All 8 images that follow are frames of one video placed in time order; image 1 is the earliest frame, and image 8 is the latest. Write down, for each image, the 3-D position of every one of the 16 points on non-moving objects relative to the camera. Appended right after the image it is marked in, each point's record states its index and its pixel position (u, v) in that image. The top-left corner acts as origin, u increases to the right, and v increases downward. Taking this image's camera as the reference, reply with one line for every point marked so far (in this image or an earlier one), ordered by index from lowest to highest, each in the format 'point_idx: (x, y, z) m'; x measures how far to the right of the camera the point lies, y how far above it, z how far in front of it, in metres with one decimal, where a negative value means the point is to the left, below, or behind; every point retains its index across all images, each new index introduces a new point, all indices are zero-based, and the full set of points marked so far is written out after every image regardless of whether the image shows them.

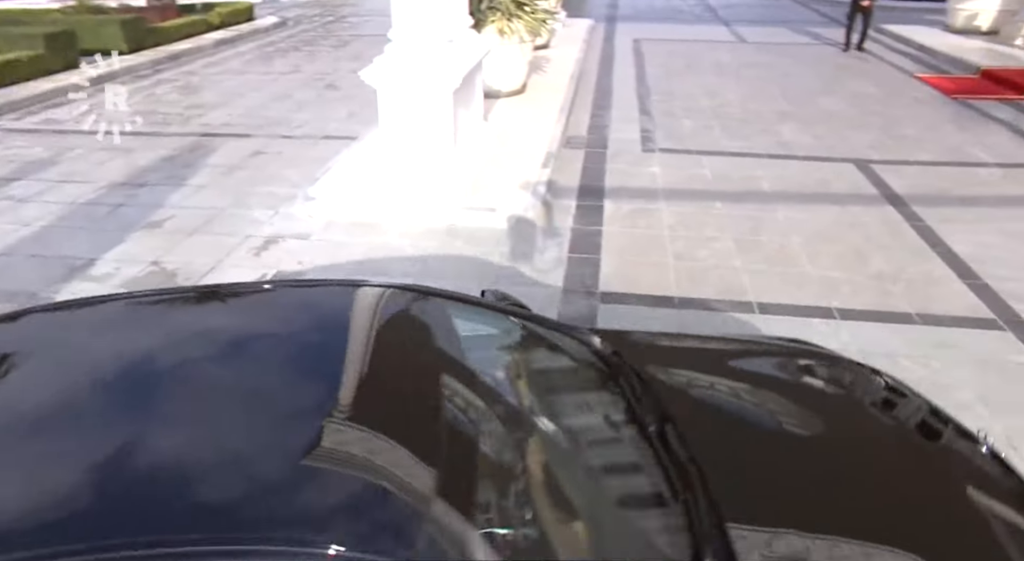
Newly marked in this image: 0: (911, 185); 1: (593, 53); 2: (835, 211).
0: (+4.1, +1.0, +6.8) m
1: (+1.6, +4.3, +12.5) m
2: (+3.1, +0.7, +6.3) m
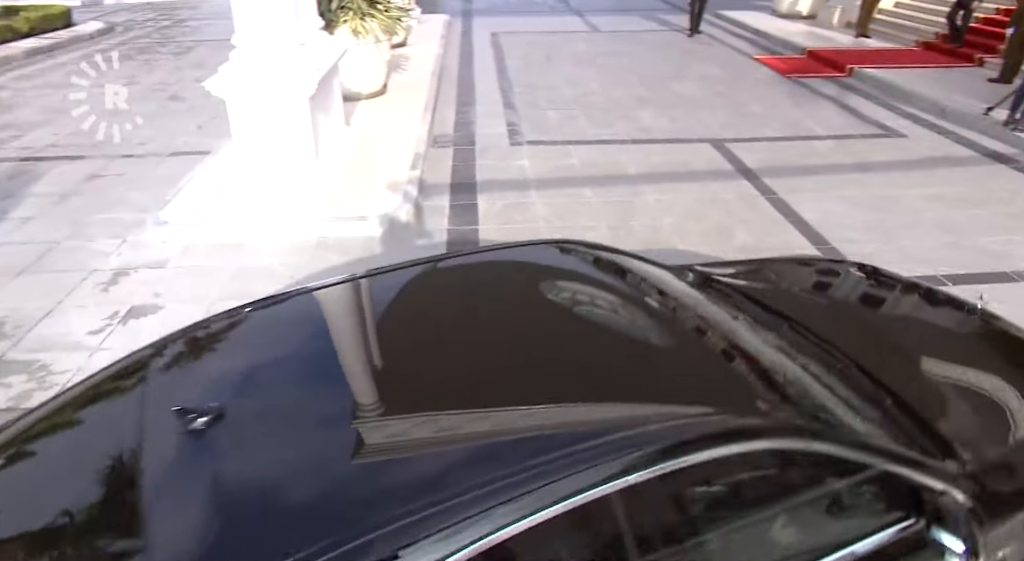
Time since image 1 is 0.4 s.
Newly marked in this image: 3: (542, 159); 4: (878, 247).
0: (+2.8, +1.3, +7.4) m
1: (-1.1, +4.3, +12.4) m
2: (+1.8, +0.9, +6.7) m
3: (+0.3, +1.3, +7.4) m
4: (+3.0, +0.2, +5.5) m
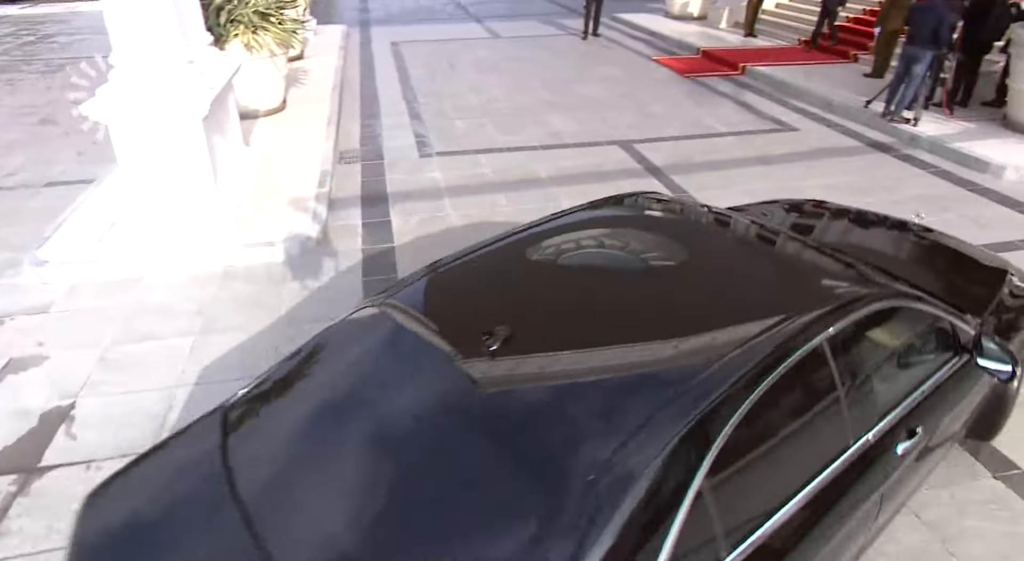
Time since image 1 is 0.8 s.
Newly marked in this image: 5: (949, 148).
0: (+1.8, +1.4, +7.6) m
1: (-2.9, +4.0, +12.1) m
2: (+1.0, +0.9, +6.8) m
3: (-0.6, +1.2, +7.3) m
4: (+2.4, +0.3, +5.7) m
5: (+5.1, +1.5, +7.6) m
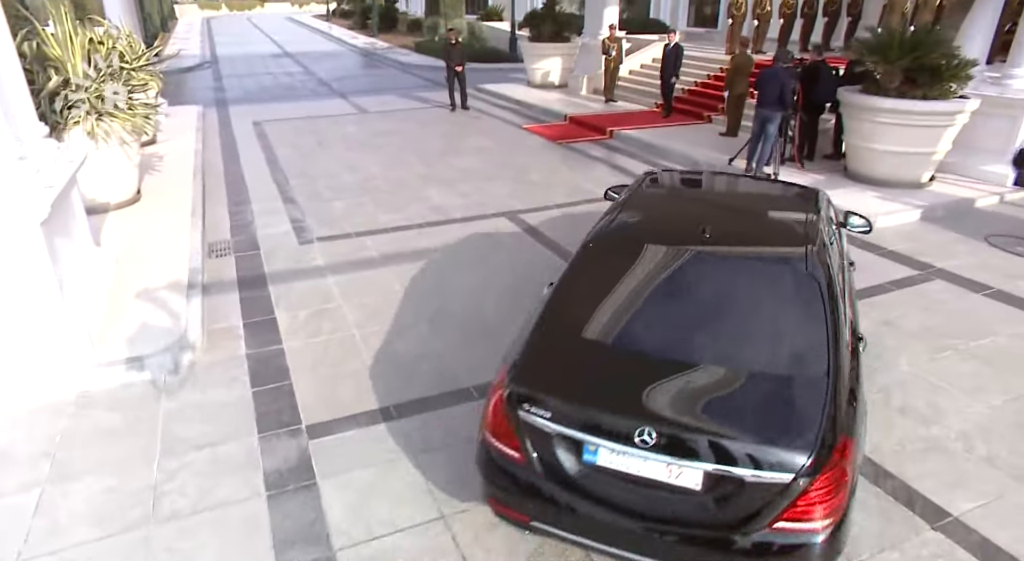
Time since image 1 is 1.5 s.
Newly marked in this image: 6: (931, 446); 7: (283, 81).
0: (+0.5, +0.6, +7.6) m
1: (-5.1, +2.4, +11.4) m
2: (-0.1, +0.2, +6.6) m
3: (-1.8, +0.3, +6.8) m
4: (+1.5, -0.2, +5.8) m
5: (+3.7, +1.0, +8.3) m
6: (+2.5, -1.0, +3.9) m
7: (-6.6, +5.7, +19.2) m
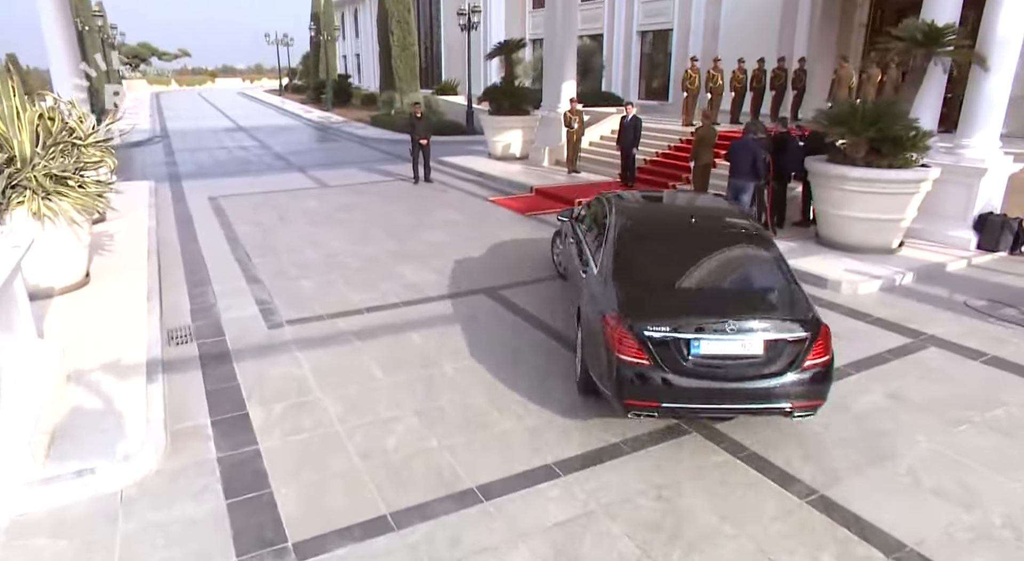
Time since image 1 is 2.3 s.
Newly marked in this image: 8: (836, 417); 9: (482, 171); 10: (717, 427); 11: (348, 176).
0: (+0.3, -0.3, +7.3) m
1: (-5.6, +1.0, +10.8) m
2: (-0.2, -0.6, +6.3) m
3: (-1.9, -0.5, +6.4) m
4: (+1.5, -0.8, +5.6) m
5: (+3.5, +0.2, +8.3) m
6: (+2.6, -1.4, +3.7) m
7: (-7.7, +3.5, +18.8) m
8: (+2.4, -1.0, +4.9) m
9: (-0.7, +2.5, +15.2) m
10: (+1.5, -1.1, +4.9) m
11: (-3.7, +2.4, +15.3) m
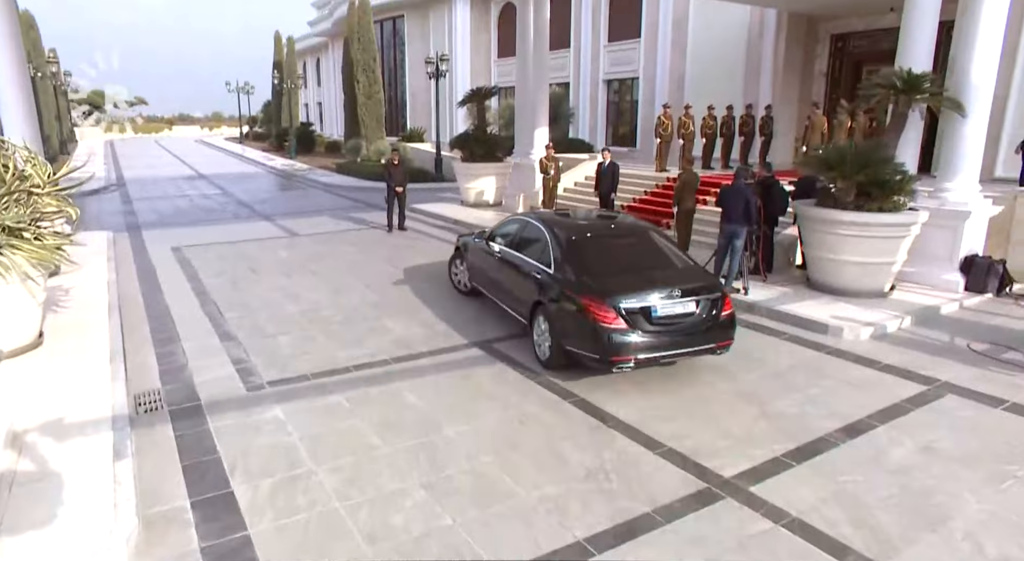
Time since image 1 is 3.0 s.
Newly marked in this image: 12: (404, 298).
0: (+0.3, -0.8, +6.9) m
1: (-5.9, +0.1, +10.2) m
2: (-0.2, -1.1, +5.8) m
3: (-1.9, -1.0, +5.8) m
4: (+1.5, -1.2, +5.2) m
5: (+3.4, -0.4, +8.1) m
6: (+2.8, -1.6, +3.4) m
7: (-8.5, +2.1, +18.1) m
8: (+2.5, -1.3, +4.6) m
9: (-1.2, +1.4, +14.9) m
10: (+1.6, -1.4, +4.5) m
11: (-4.3, +1.3, +14.8) m
12: (-1.5, -0.2, +9.0) m
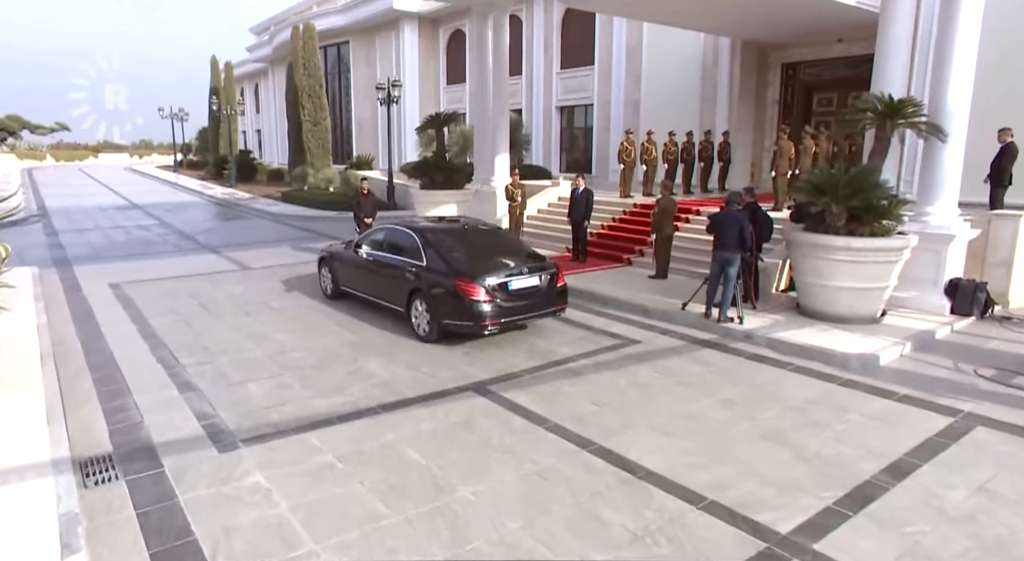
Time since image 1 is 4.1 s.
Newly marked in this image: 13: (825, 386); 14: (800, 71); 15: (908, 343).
0: (+0.3, -1.1, +6.4) m
1: (-6.2, -0.4, +9.1) m
2: (-0.1, -1.4, +5.2) m
3: (-1.8, -1.4, +5.1) m
4: (+1.7, -1.5, +4.7) m
5: (+3.2, -0.7, +7.8) m
6: (+3.1, -1.8, +3.0) m
7: (-9.5, +1.1, +16.8) m
8: (+2.7, -1.5, +4.2) m
9: (-2.0, +0.7, +14.3) m
10: (+1.8, -1.6, +4.1) m
11: (-5.0, +0.5, +13.9) m
12: (-1.6, -0.7, +8.2) m
13: (+3.1, -1.0, +6.6) m
14: (+7.9, +5.7, +18.3) m
15: (+4.6, -0.7, +7.7) m
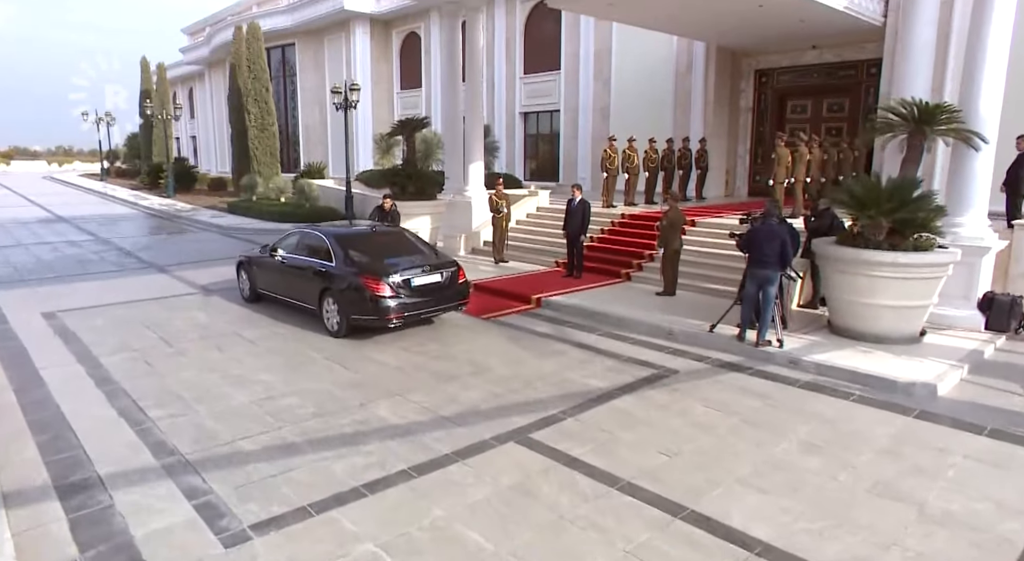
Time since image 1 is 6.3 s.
0: (+0.7, -1.4, +5.4) m
1: (-6.0, -0.8, +7.5) m
2: (+0.5, -1.6, +4.3) m
3: (-1.2, -1.6, +3.9) m
4: (+2.3, -1.7, +3.9) m
5: (+3.5, -0.9, +7.2) m
6: (+3.8, -1.9, +2.3) m
7: (-10.0, +0.6, +15.0) m
8: (+3.3, -1.7, +3.5) m
9: (-2.3, +0.3, +13.1) m
10: (+2.5, -1.8, +3.3) m
11: (-5.3, +0.1, +12.4) m
12: (-1.4, -1.0, +7.1) m
13: (+3.5, -1.2, +6.0) m
14: (+7.1, +5.5, +18.1) m
15: (+4.8, -0.9, +7.1) m
